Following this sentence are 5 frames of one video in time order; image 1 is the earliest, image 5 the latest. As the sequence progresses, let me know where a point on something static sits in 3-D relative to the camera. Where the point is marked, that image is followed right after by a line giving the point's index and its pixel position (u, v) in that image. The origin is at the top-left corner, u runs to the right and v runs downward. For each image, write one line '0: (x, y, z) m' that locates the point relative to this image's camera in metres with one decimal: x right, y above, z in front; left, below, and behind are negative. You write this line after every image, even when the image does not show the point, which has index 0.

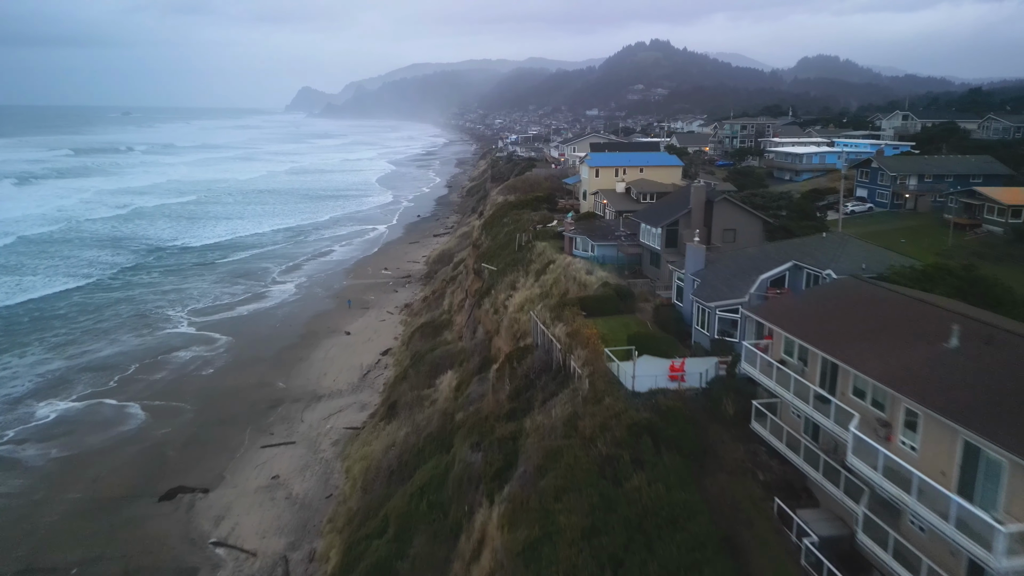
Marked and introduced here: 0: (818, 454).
0: (+3.6, -1.9, +8.1) m
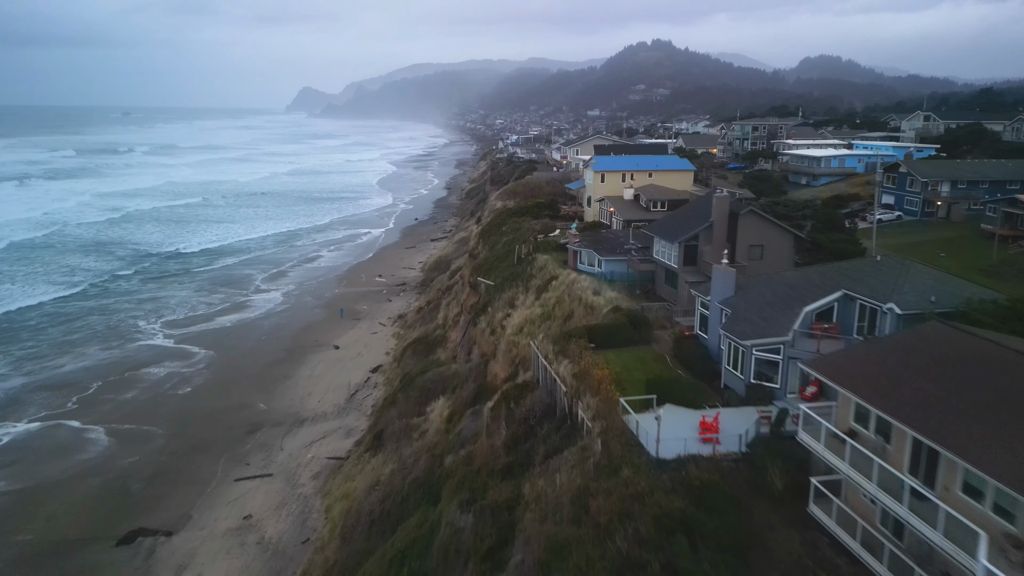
0: (+3.5, -2.4, +6.1) m
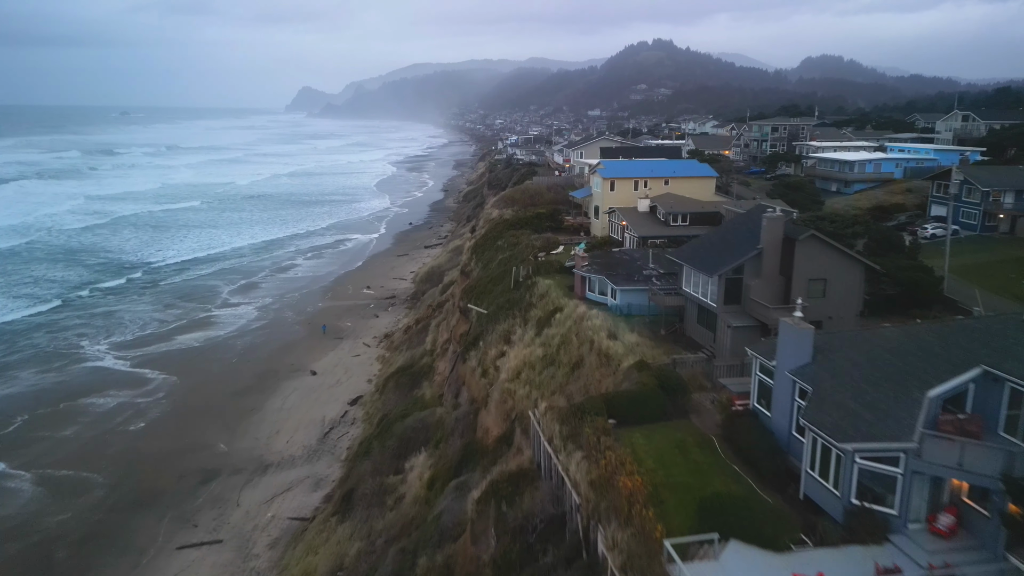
0: (+3.4, -3.2, +2.8) m
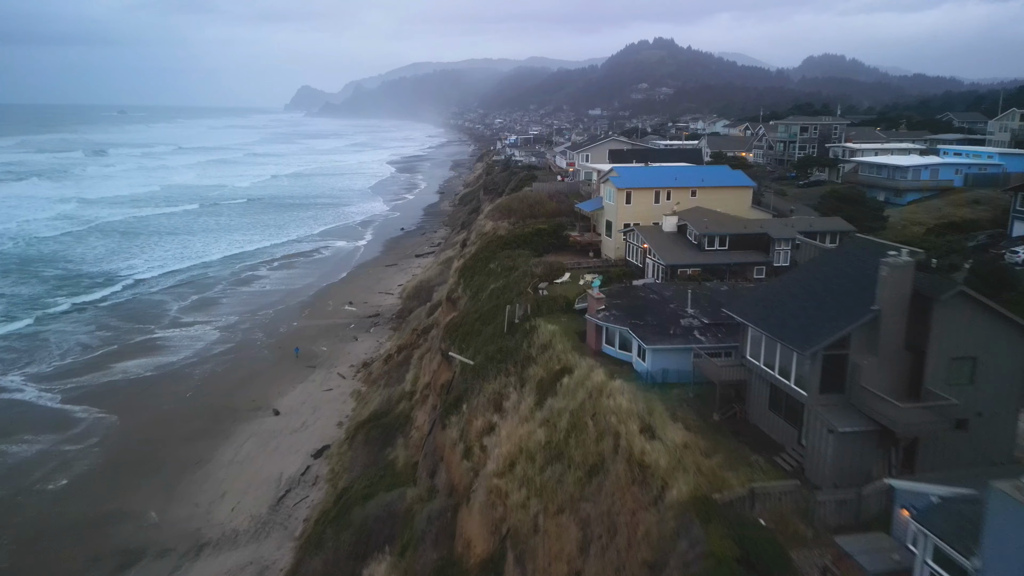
0: (+3.3, -4.1, -1.1) m
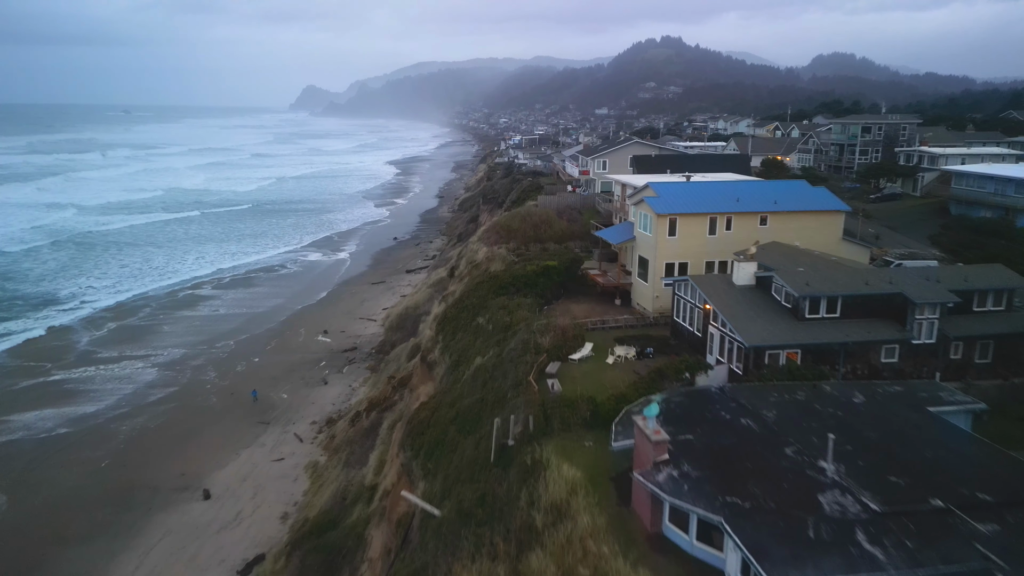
0: (+3.1, -5.5, -6.6) m
